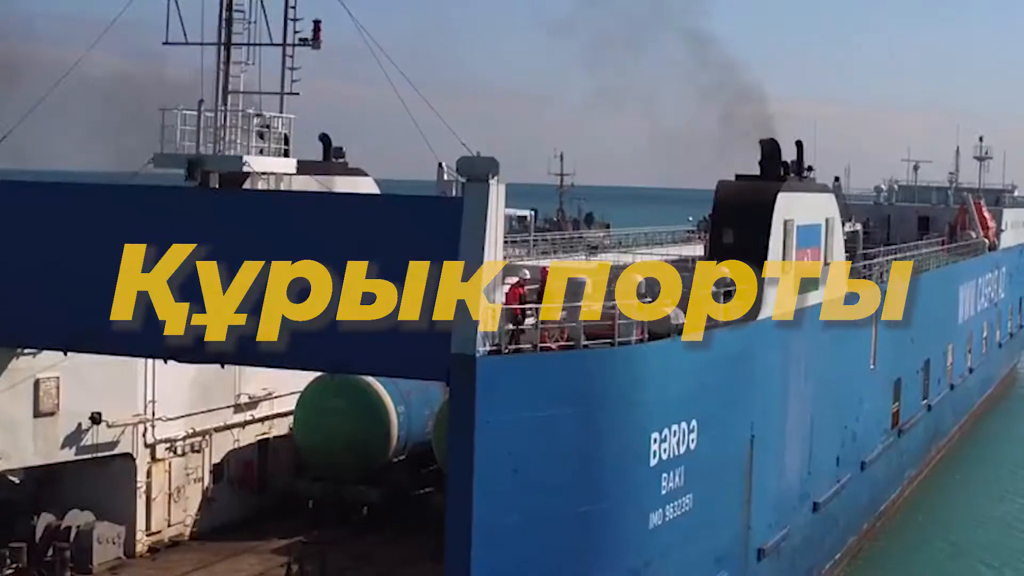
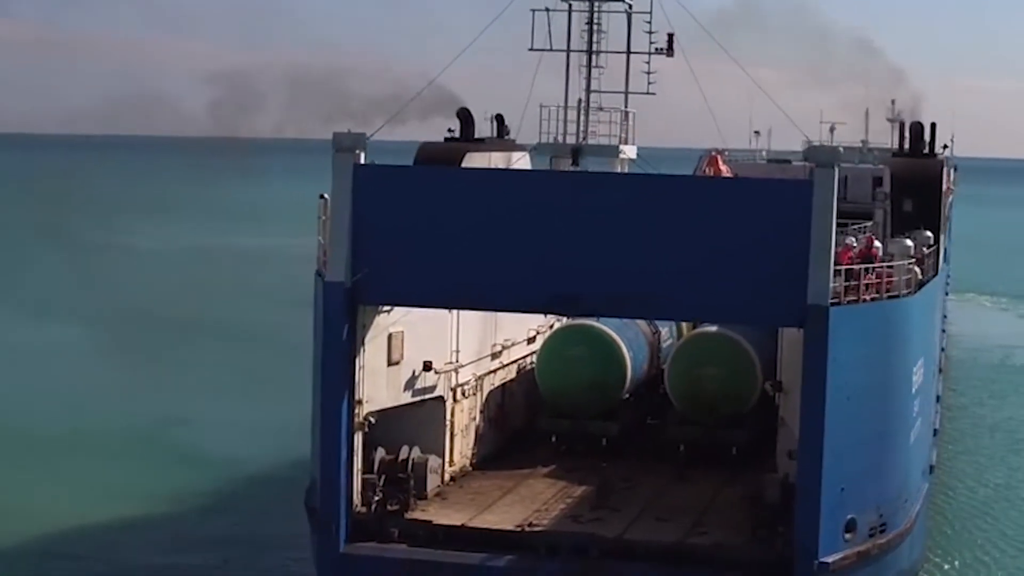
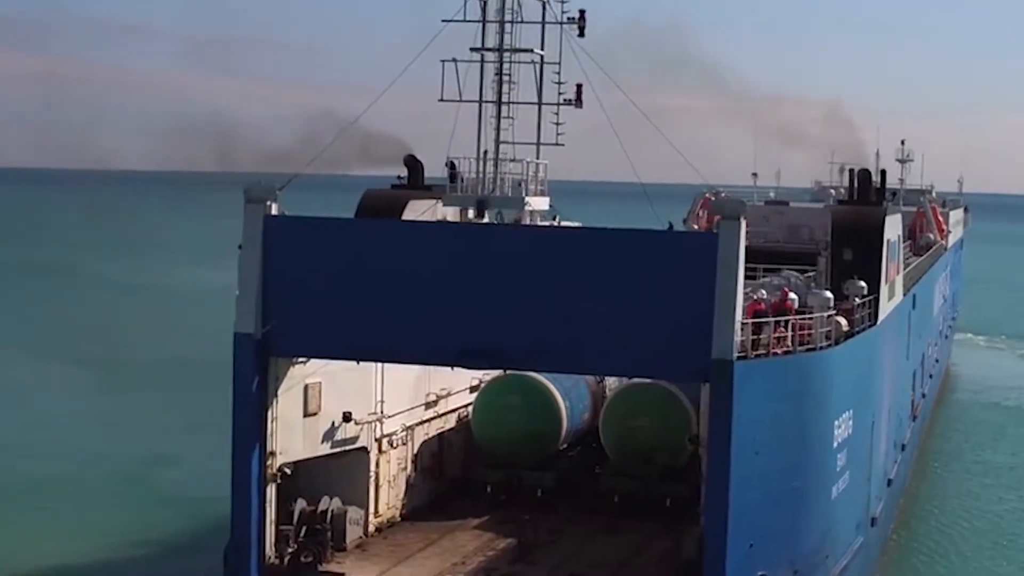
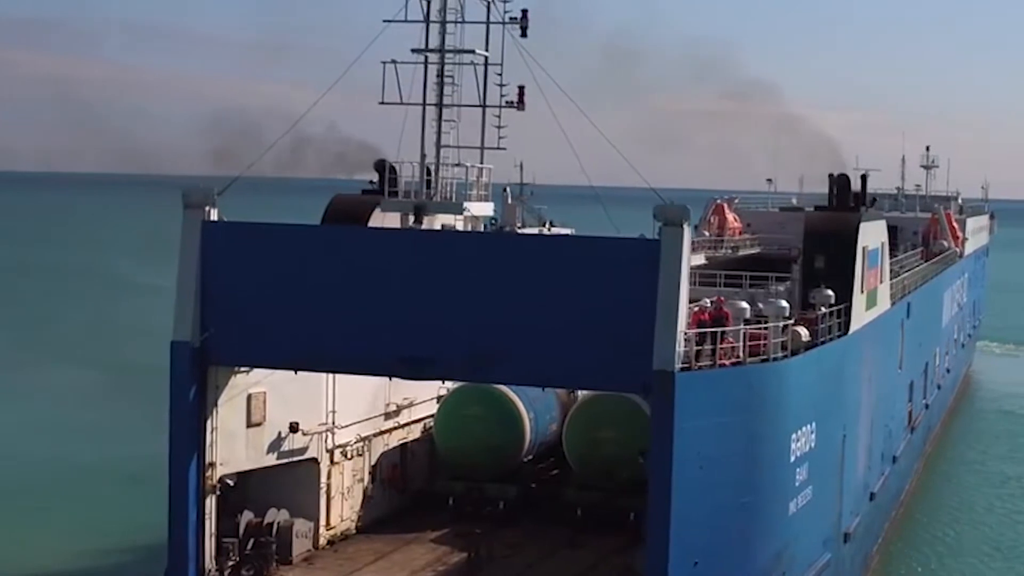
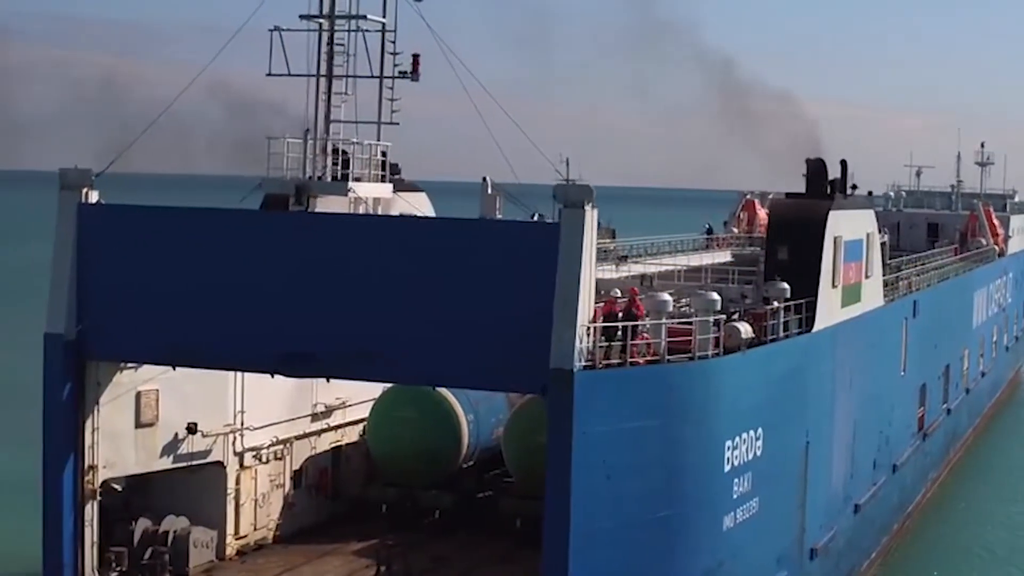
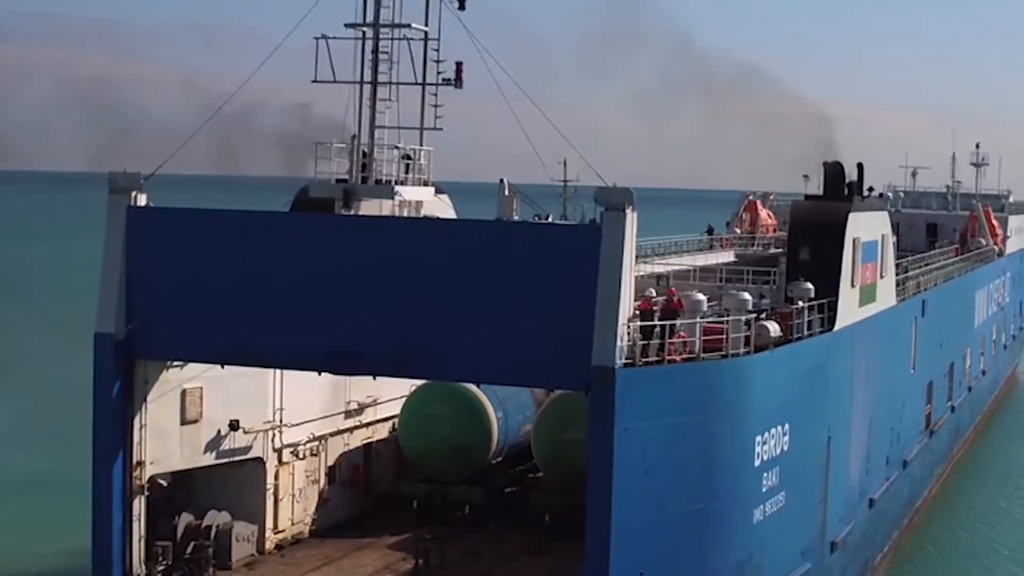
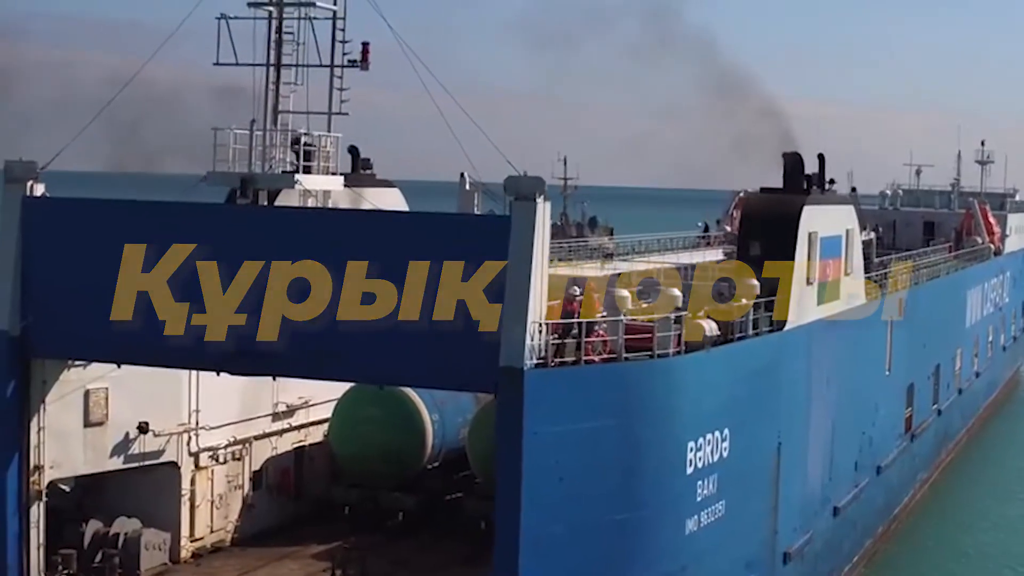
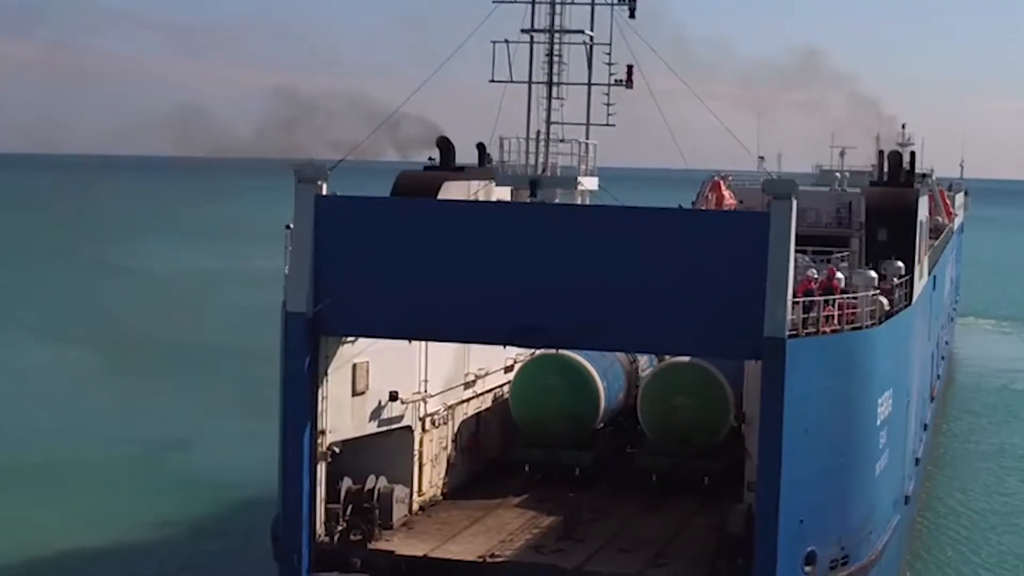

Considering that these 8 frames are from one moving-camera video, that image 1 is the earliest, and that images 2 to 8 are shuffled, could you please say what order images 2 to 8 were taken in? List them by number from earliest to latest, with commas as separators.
7, 5, 6, 4, 3, 8, 2
